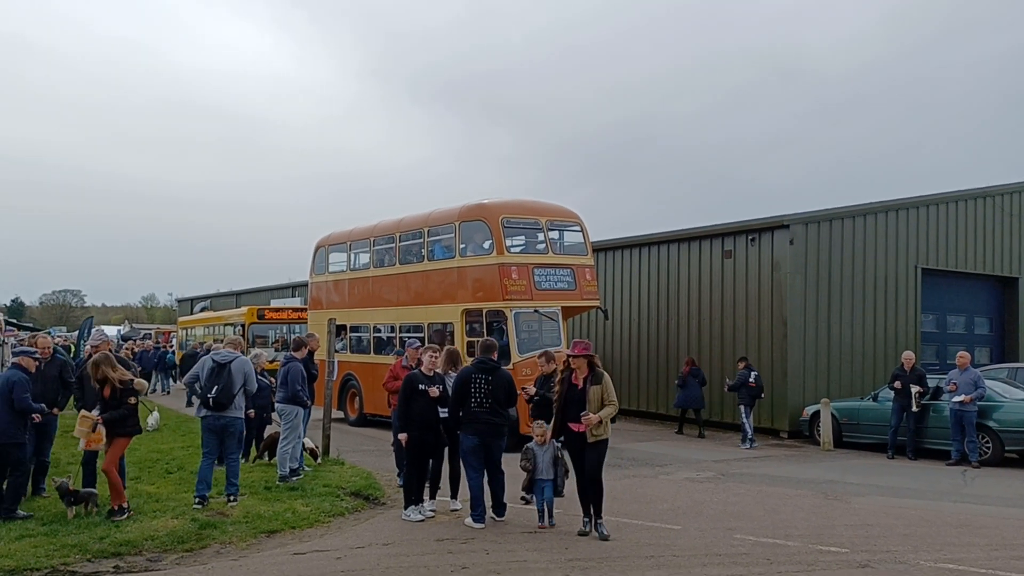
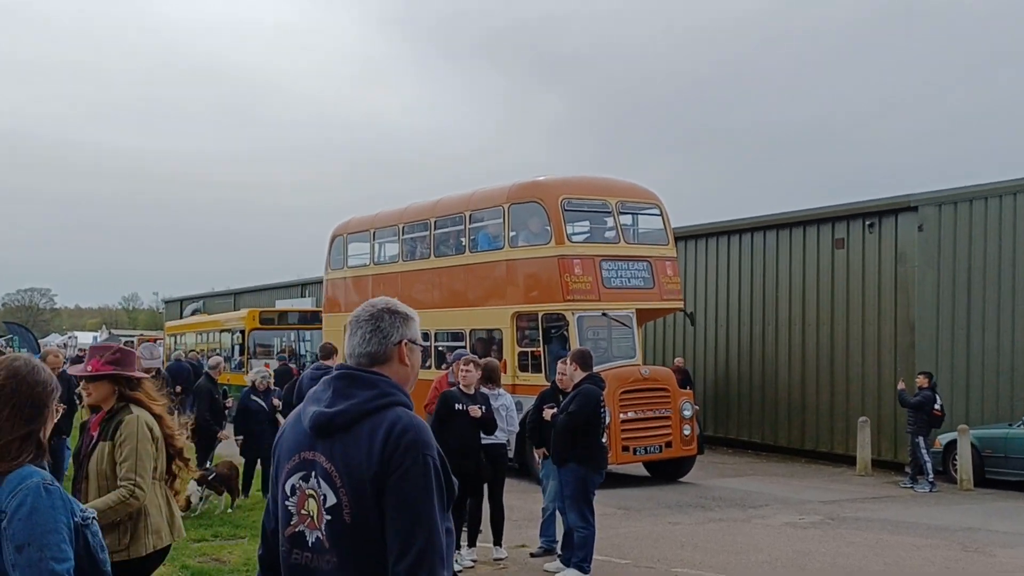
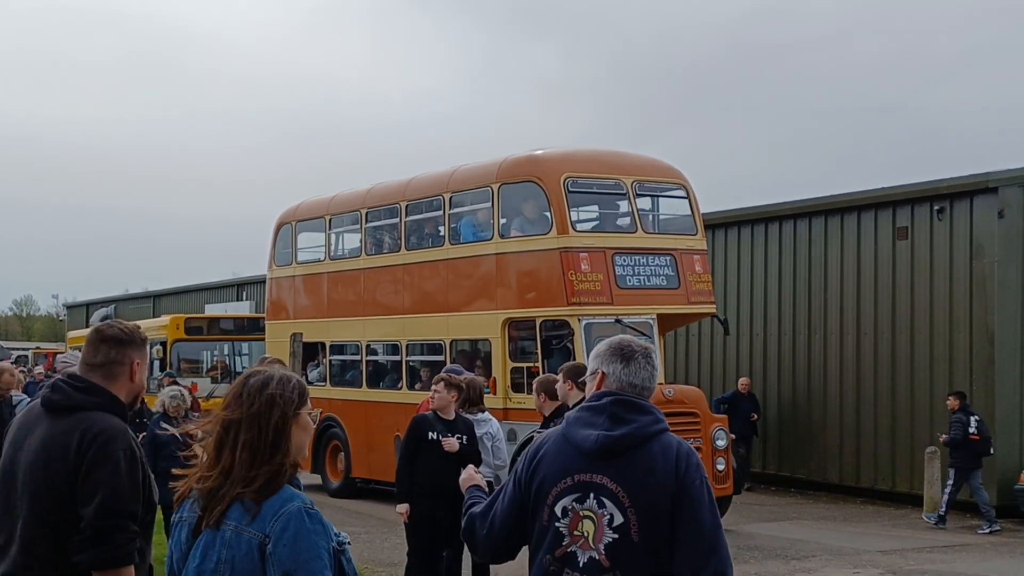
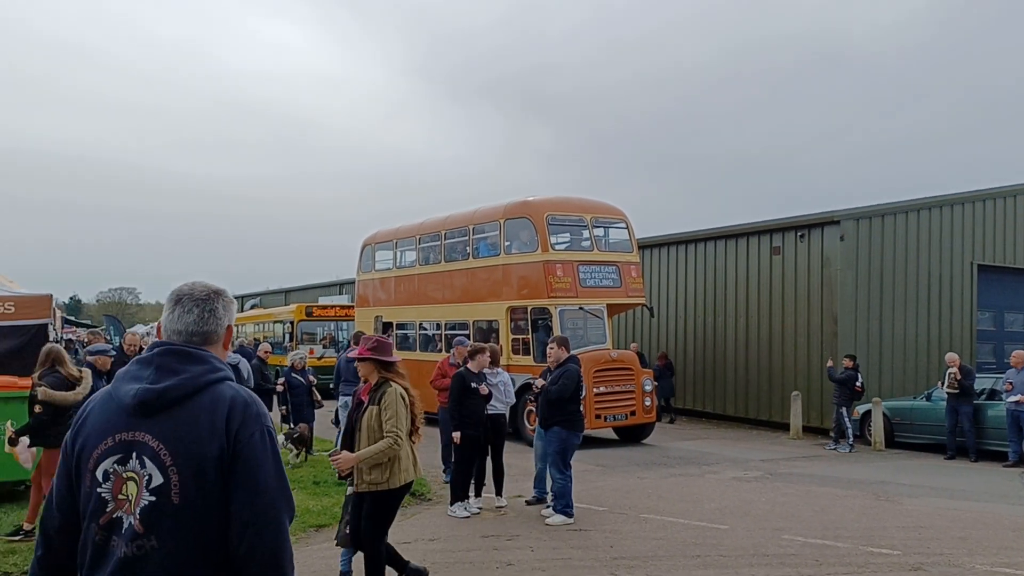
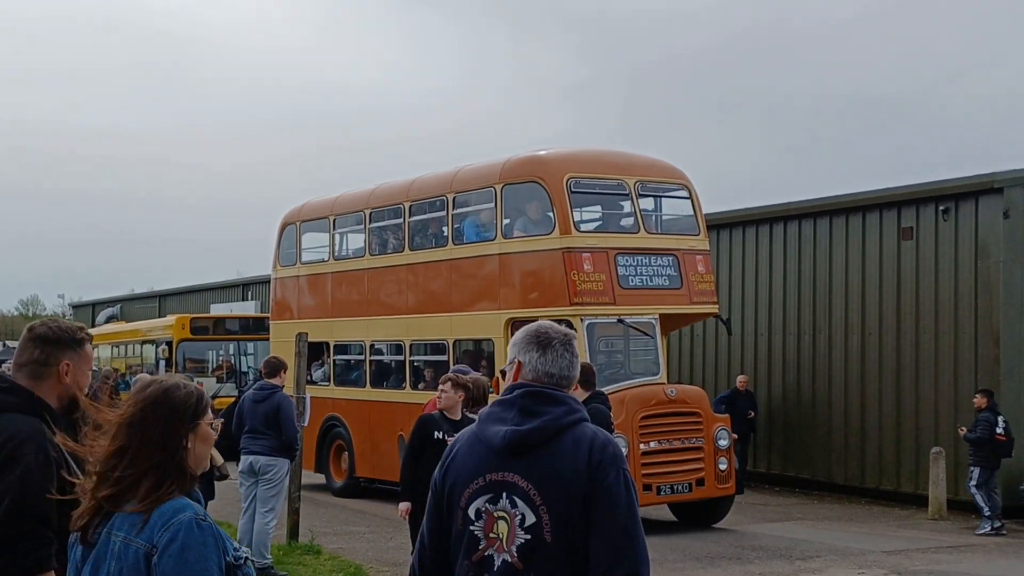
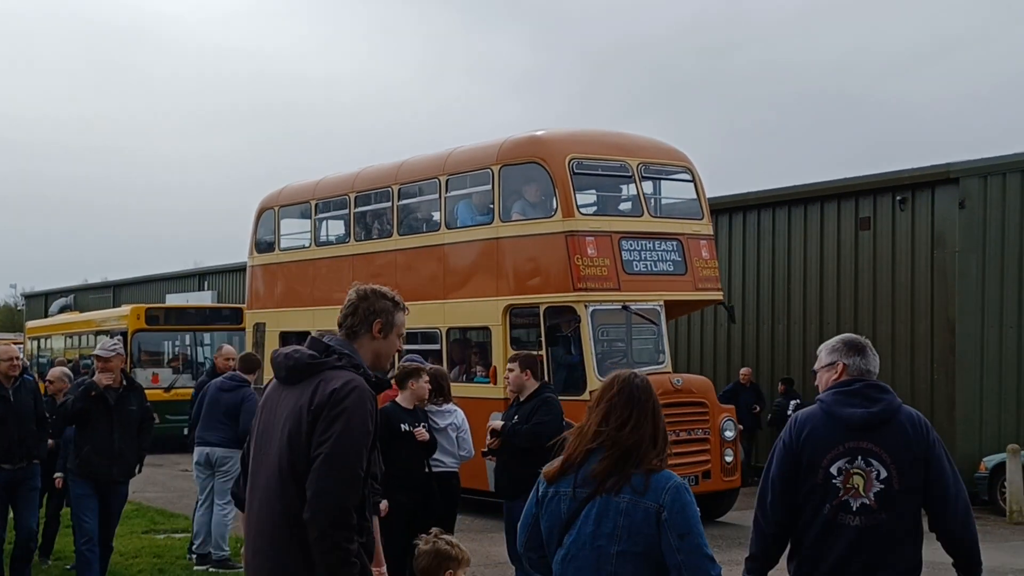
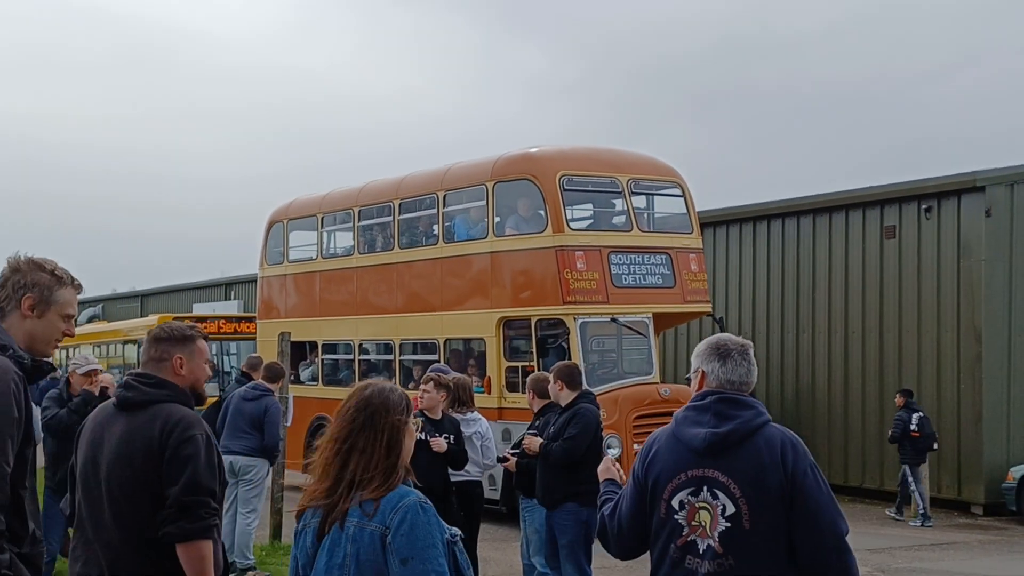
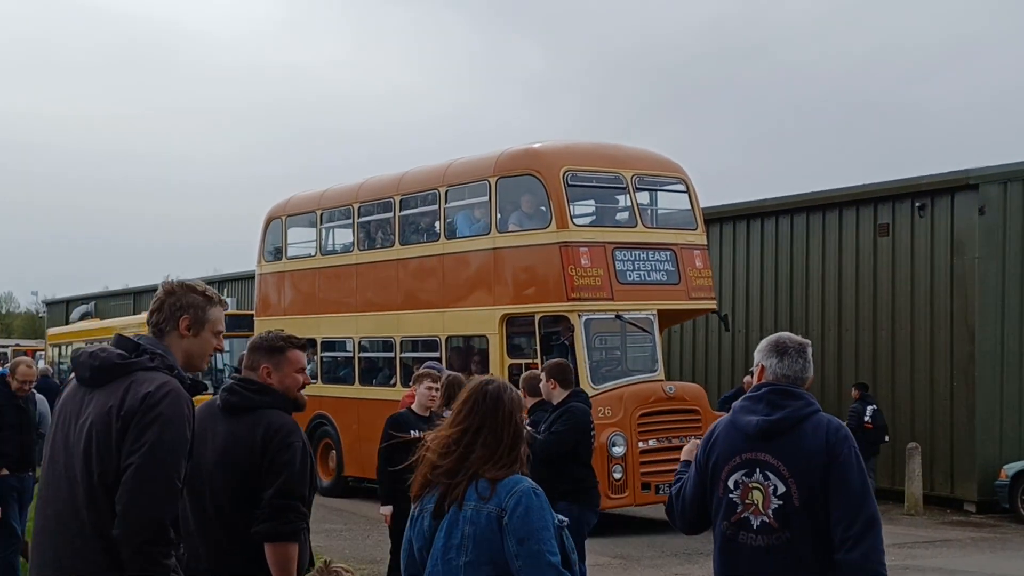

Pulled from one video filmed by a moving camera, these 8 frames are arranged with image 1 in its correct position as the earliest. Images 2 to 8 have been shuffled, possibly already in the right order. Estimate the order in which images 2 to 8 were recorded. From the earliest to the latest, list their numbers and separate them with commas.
4, 2, 5, 3, 7, 8, 6
